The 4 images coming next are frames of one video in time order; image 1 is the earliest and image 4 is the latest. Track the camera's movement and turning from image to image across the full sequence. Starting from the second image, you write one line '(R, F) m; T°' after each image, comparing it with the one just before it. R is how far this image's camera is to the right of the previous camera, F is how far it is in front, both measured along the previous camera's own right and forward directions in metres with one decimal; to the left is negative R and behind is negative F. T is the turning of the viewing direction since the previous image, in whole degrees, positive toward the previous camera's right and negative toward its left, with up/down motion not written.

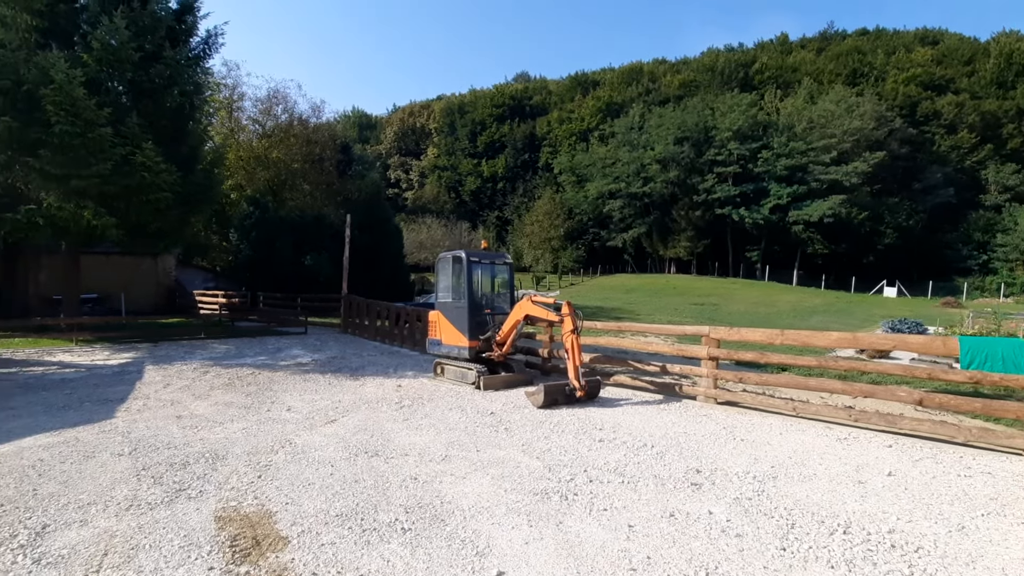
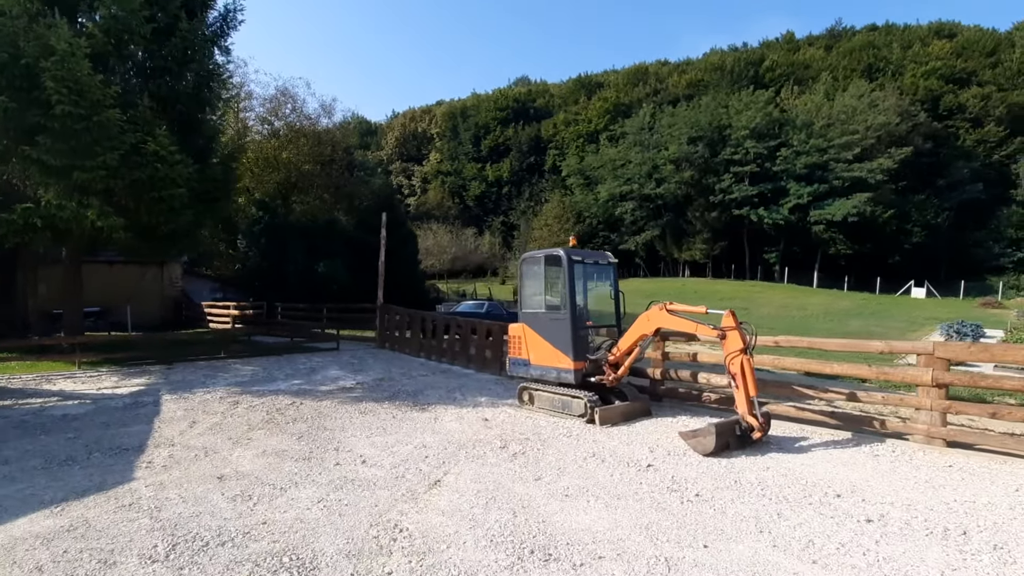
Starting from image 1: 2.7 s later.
(-2.0, +2.2) m; 0°
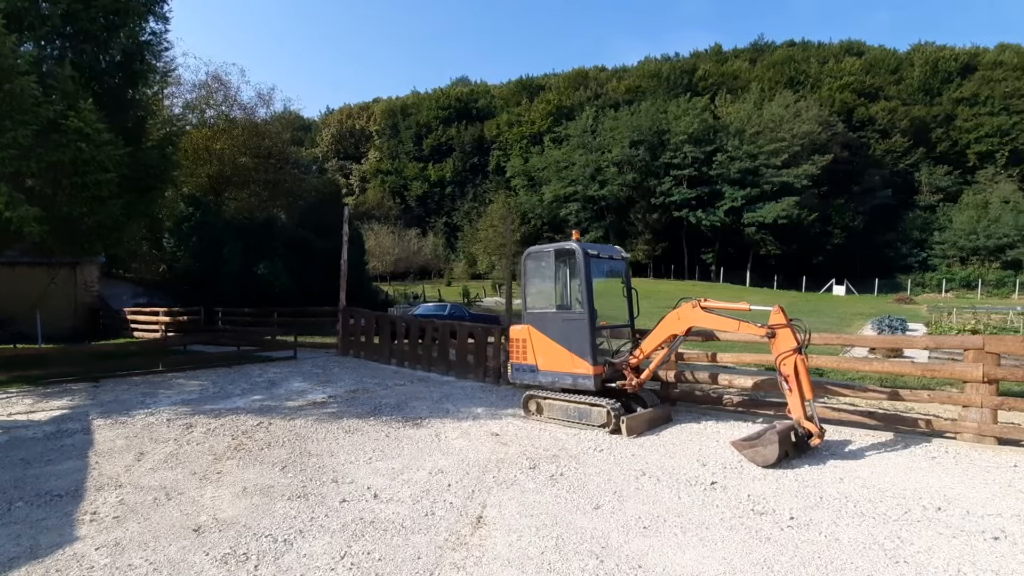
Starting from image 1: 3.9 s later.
(-1.1, +1.0) m; +7°
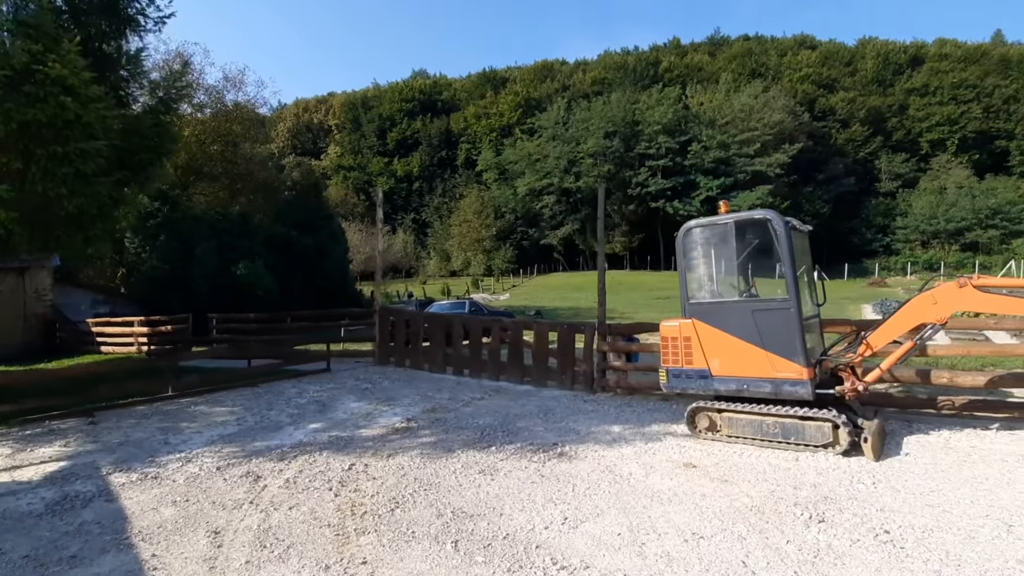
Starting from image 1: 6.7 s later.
(-2.7, +2.1) m; +5°
